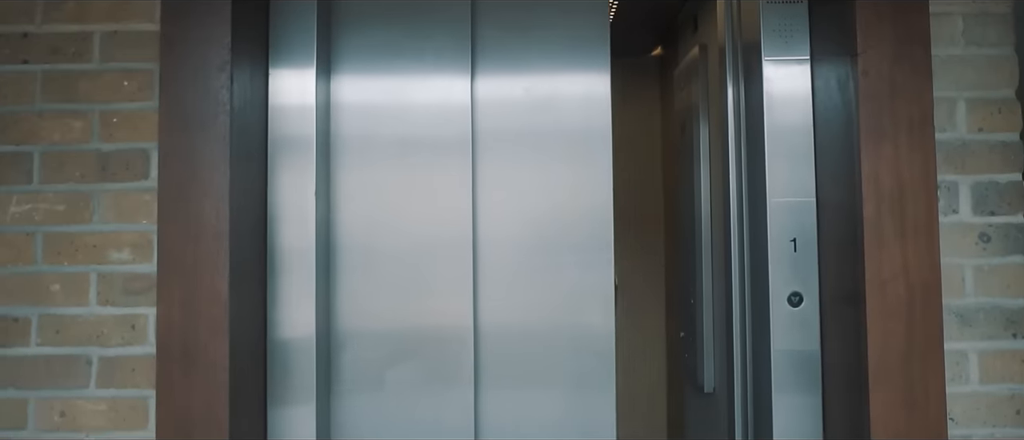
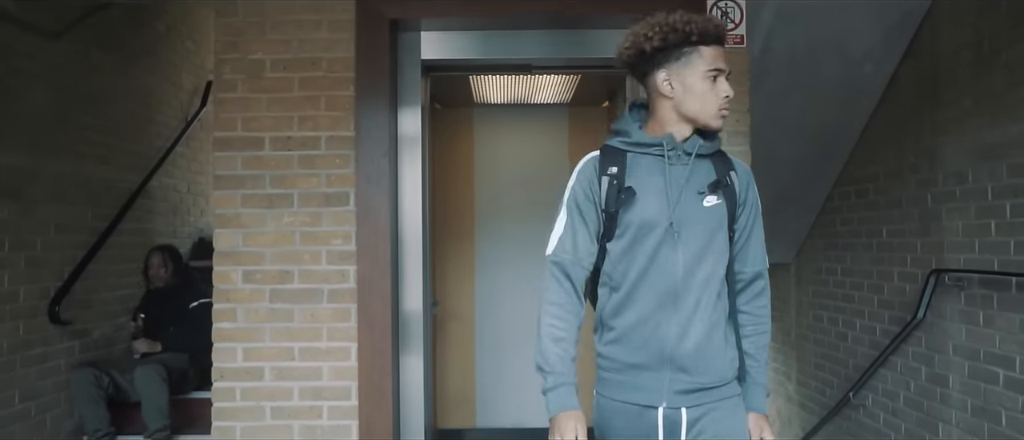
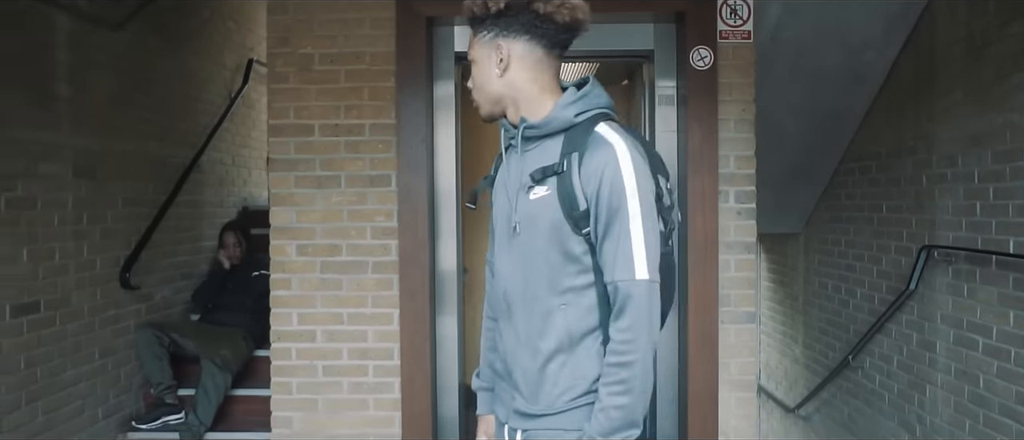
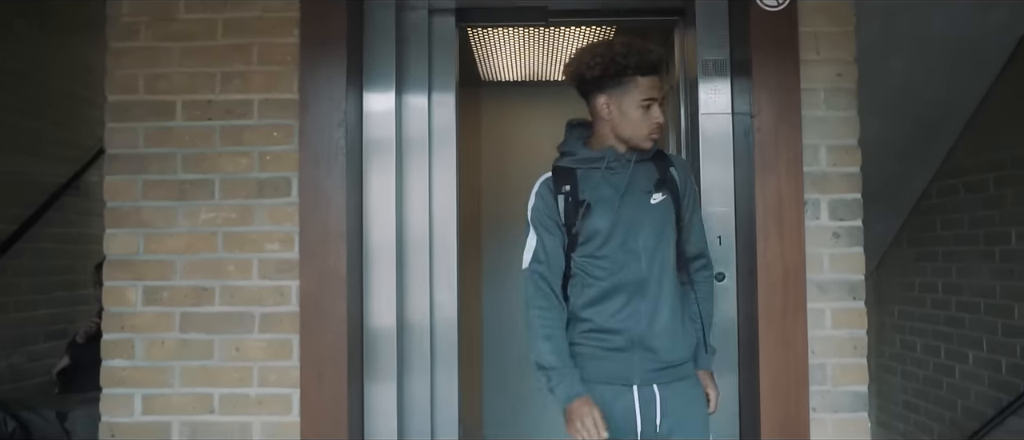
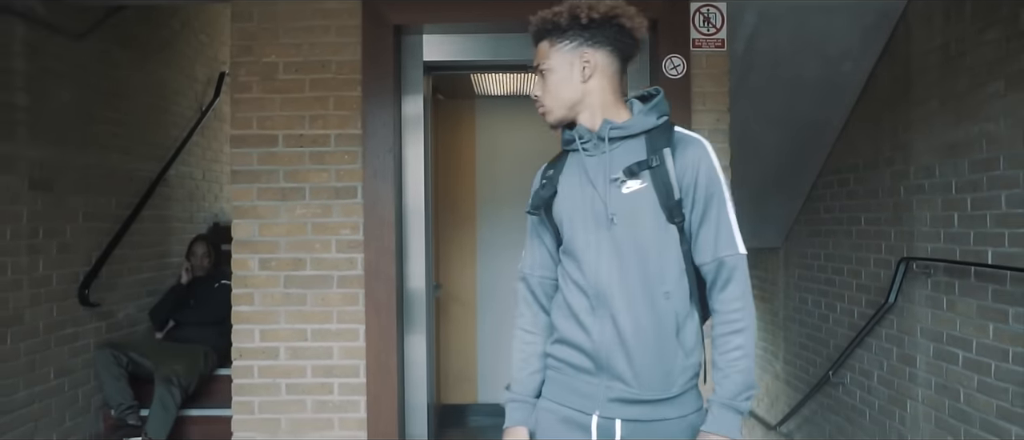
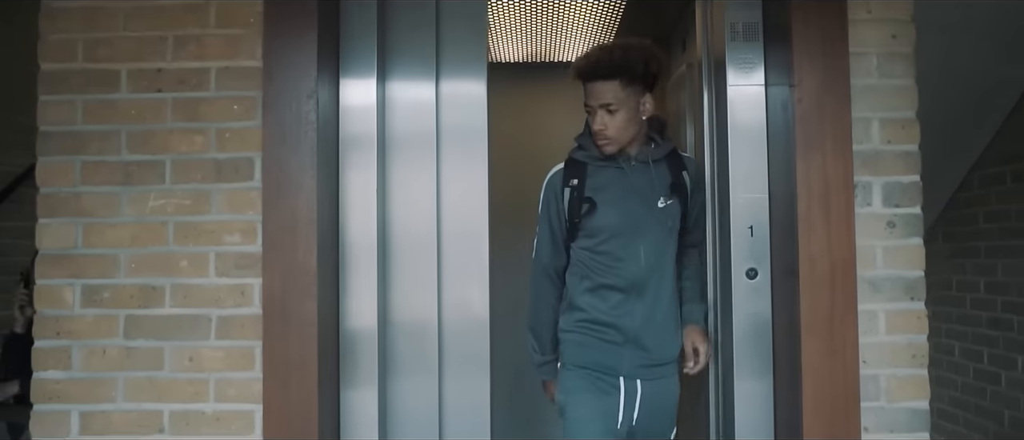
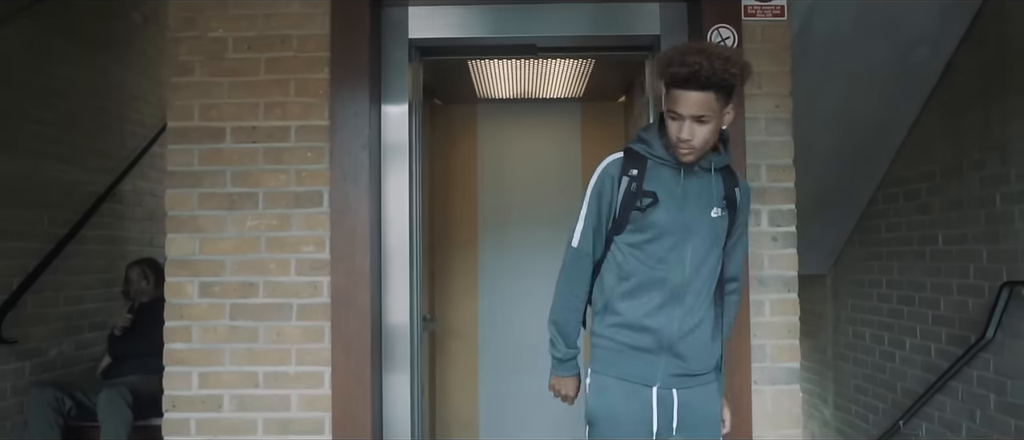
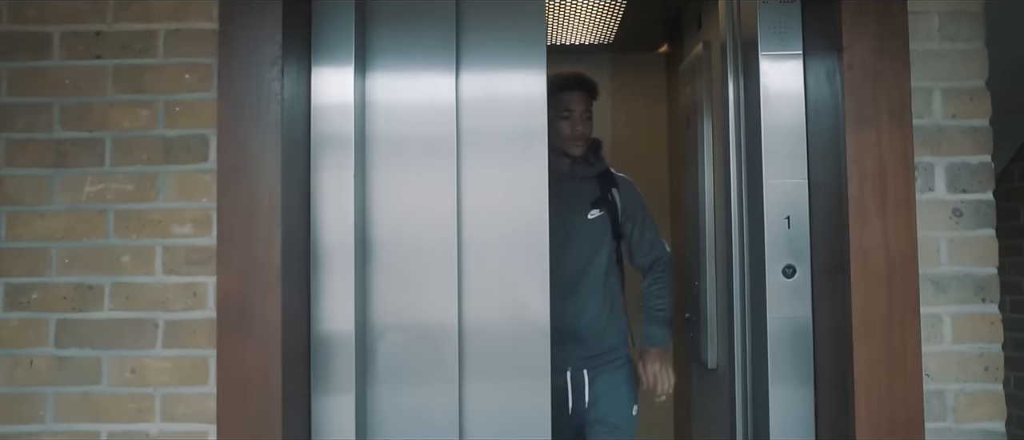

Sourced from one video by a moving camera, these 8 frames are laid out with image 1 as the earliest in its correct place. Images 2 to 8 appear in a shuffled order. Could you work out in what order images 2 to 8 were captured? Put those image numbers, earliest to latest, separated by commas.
8, 6, 4, 7, 2, 5, 3
